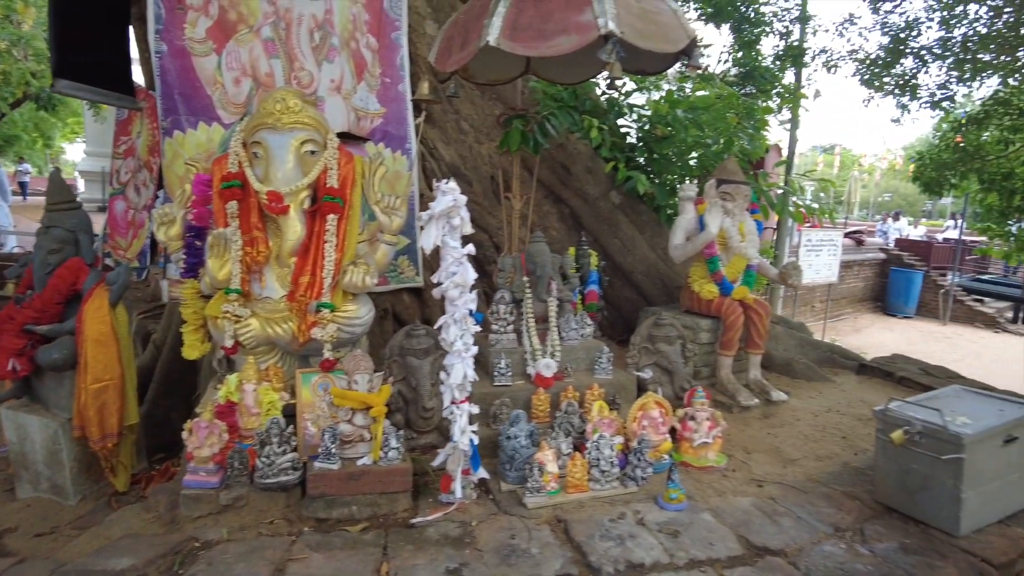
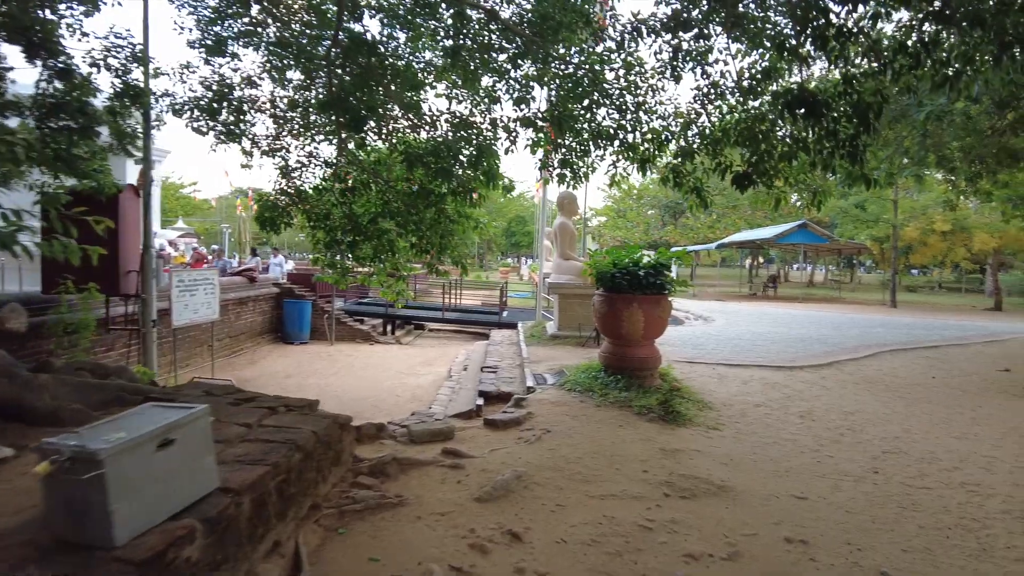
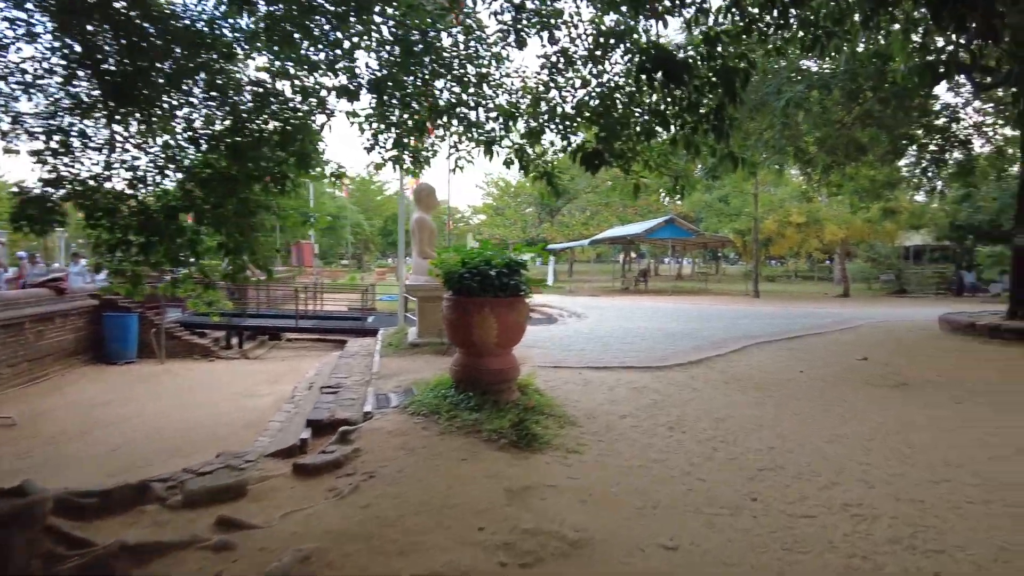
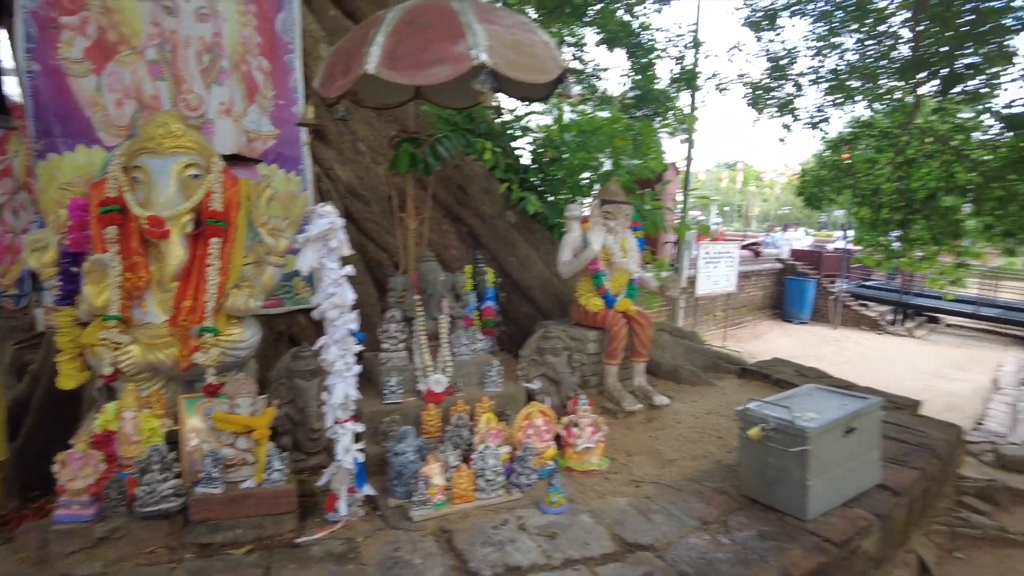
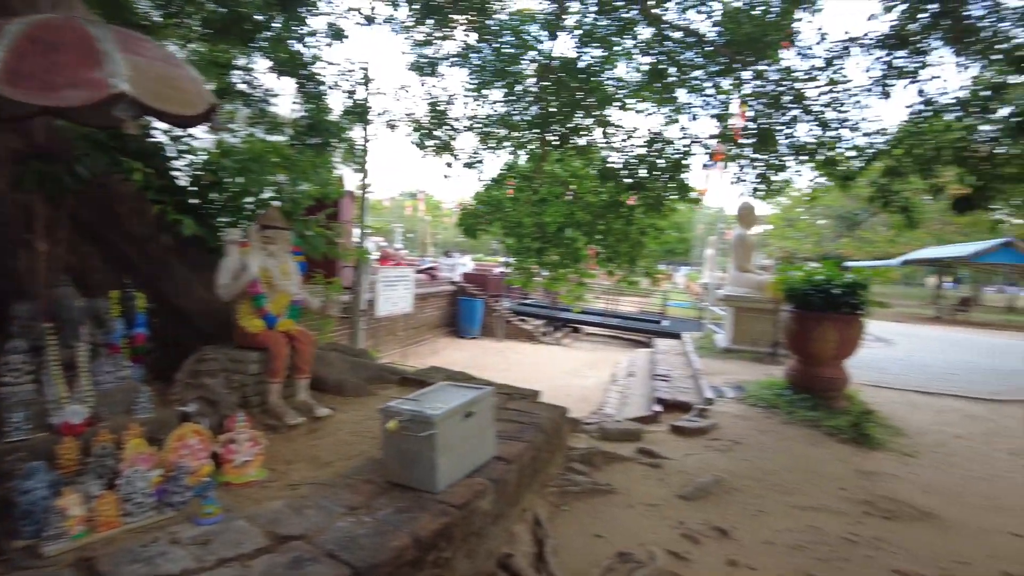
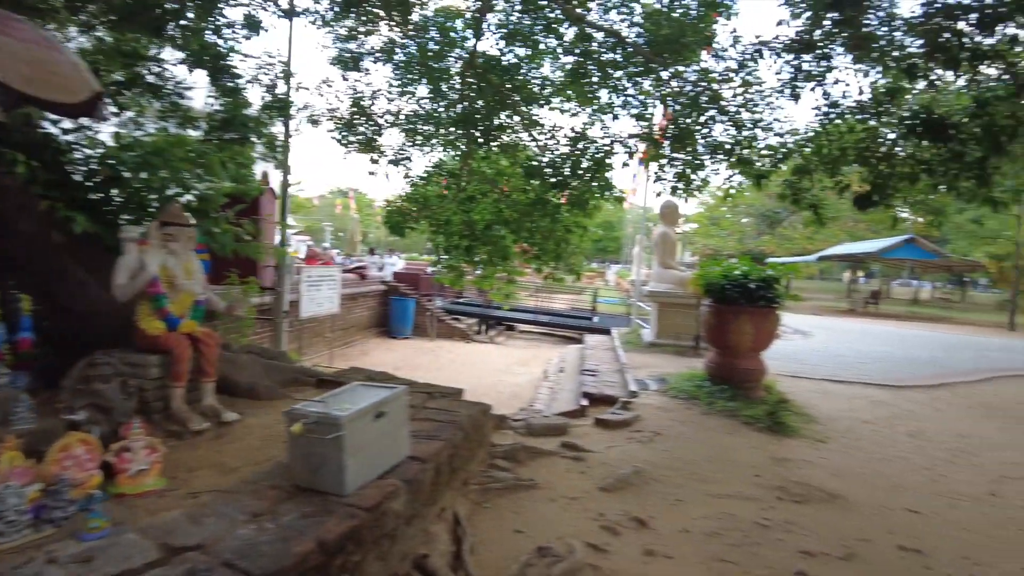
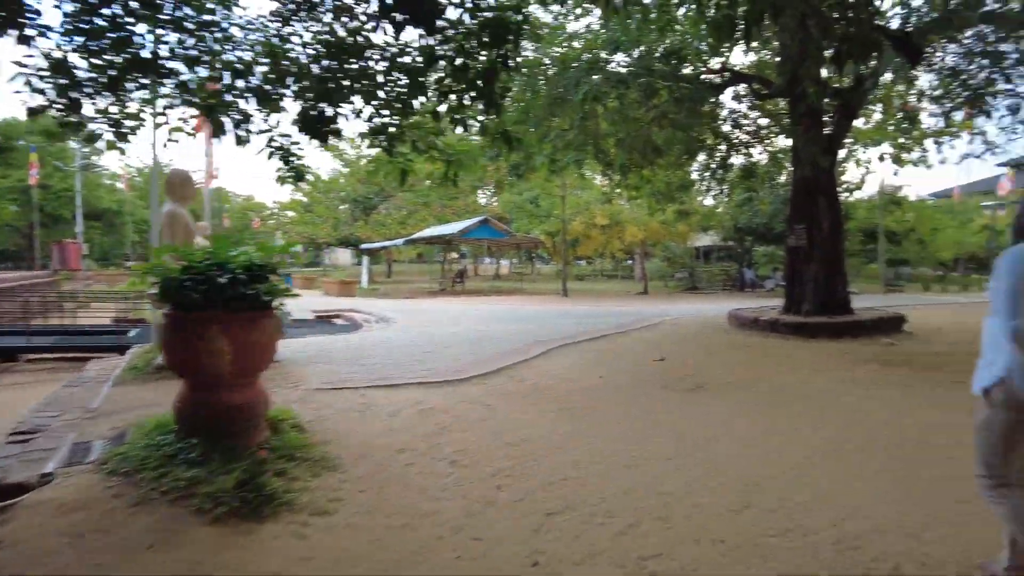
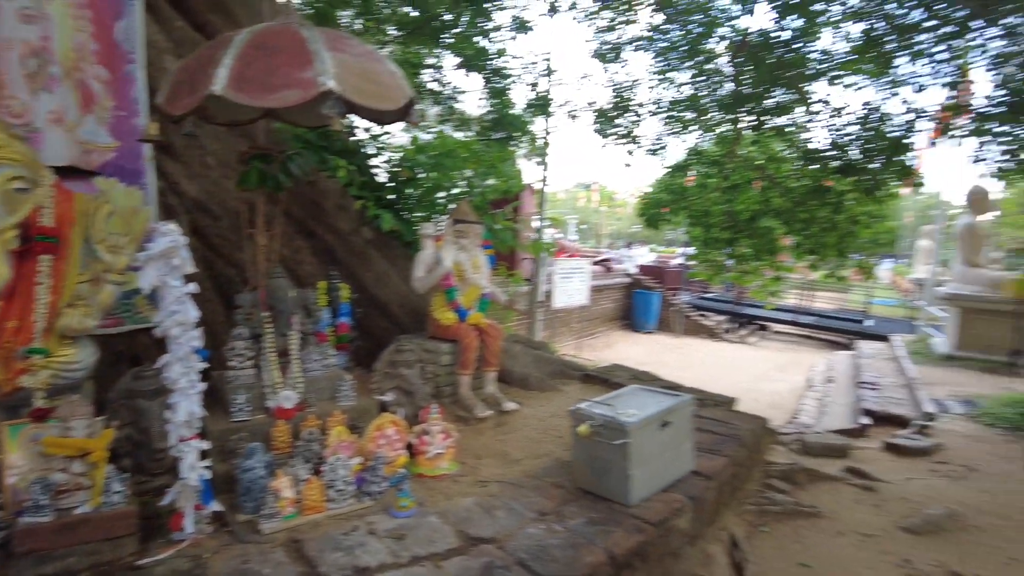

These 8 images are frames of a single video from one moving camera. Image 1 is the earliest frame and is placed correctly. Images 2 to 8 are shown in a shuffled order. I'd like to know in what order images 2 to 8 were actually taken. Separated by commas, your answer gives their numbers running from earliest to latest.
4, 8, 5, 6, 2, 3, 7
